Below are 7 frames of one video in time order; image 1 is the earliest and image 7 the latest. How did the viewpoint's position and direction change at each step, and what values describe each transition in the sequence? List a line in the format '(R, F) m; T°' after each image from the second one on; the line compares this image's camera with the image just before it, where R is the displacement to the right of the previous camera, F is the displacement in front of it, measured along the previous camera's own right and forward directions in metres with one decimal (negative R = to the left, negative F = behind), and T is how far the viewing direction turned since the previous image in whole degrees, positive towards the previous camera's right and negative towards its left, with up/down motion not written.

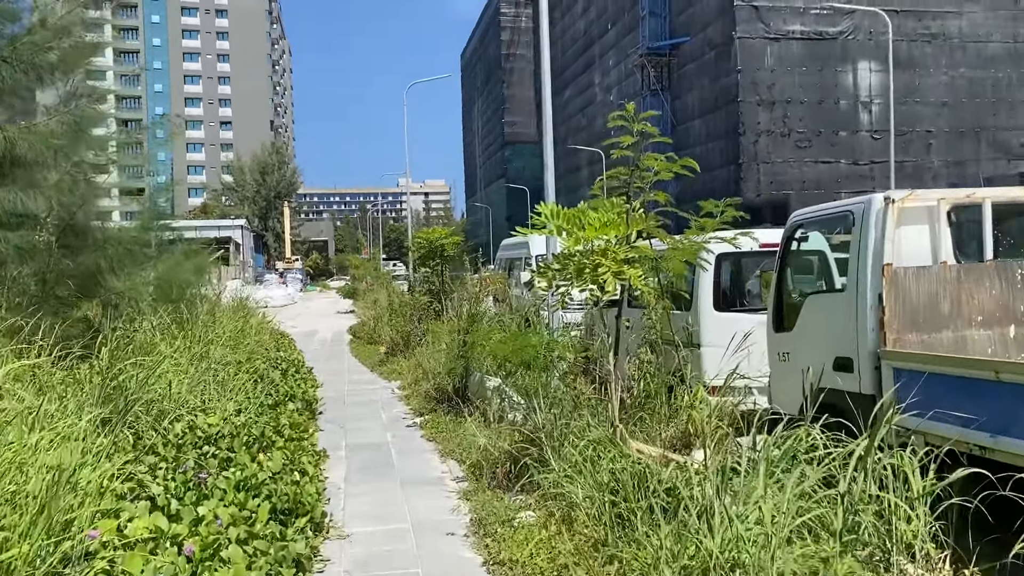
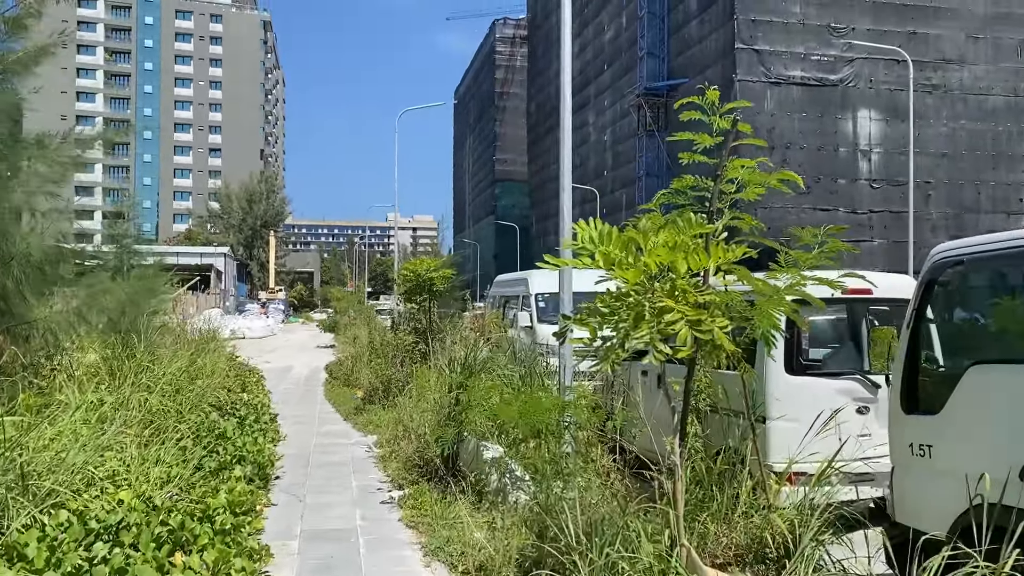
(-0.1, +1.3) m; +1°
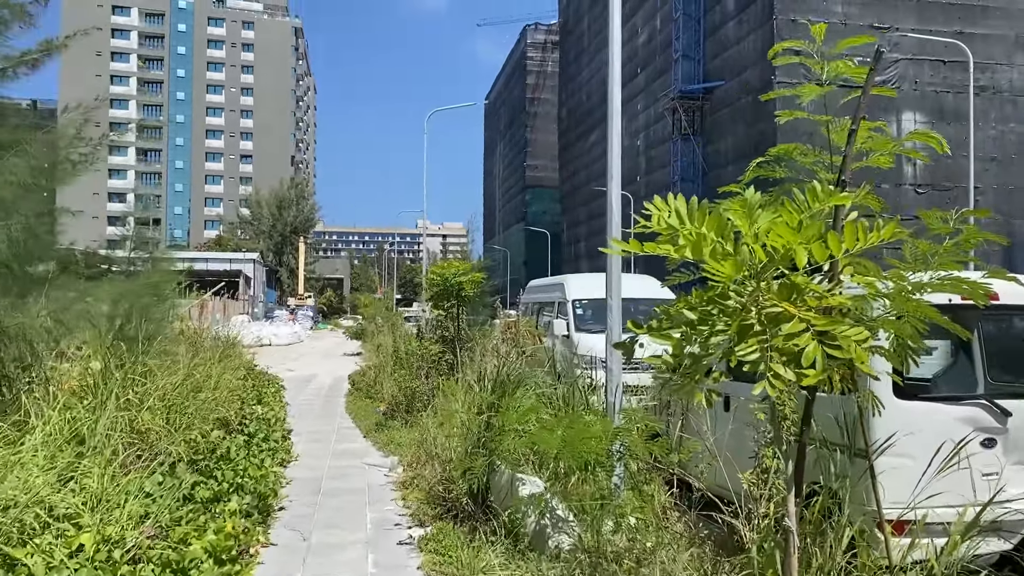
(-0.1, +0.8) m; -2°
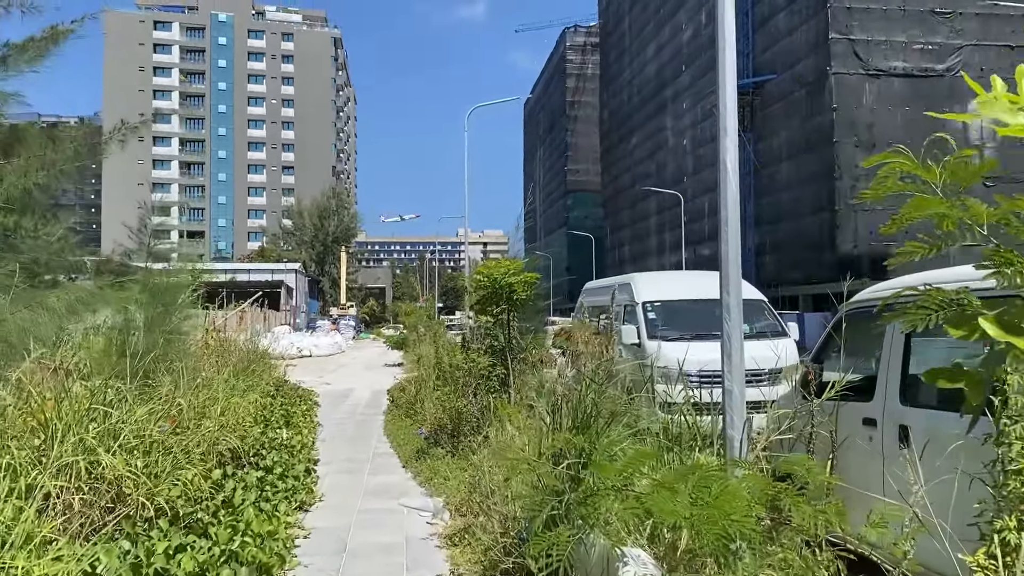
(-0.2, +1.3) m; -3°
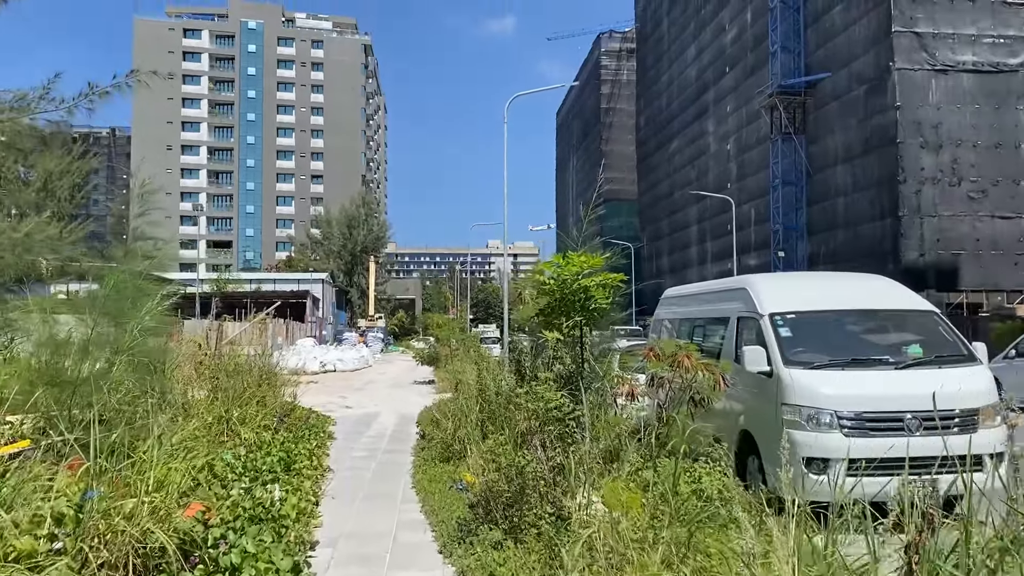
(-0.3, +2.2) m; -2°
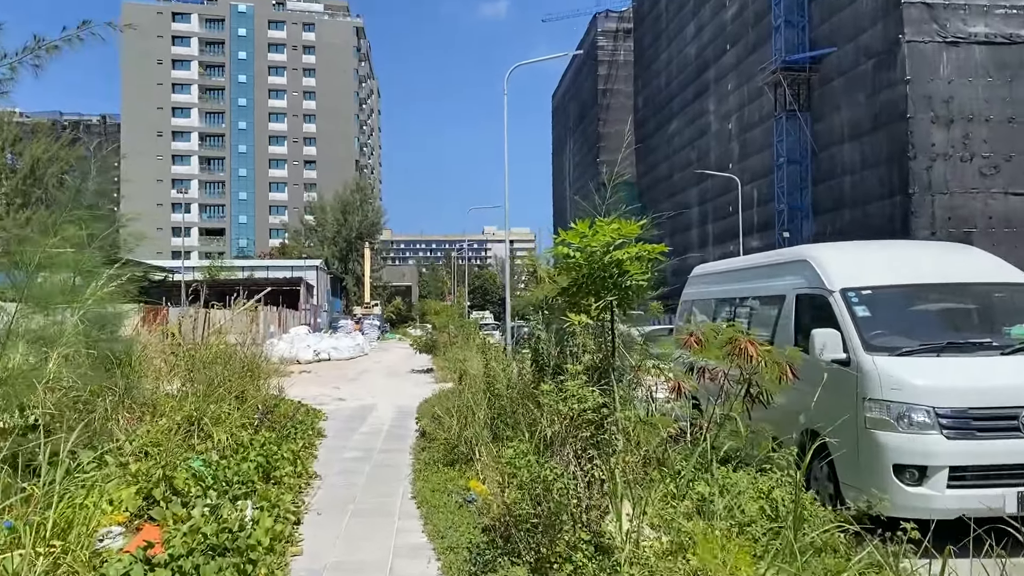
(-0.1, +1.0) m; 0°
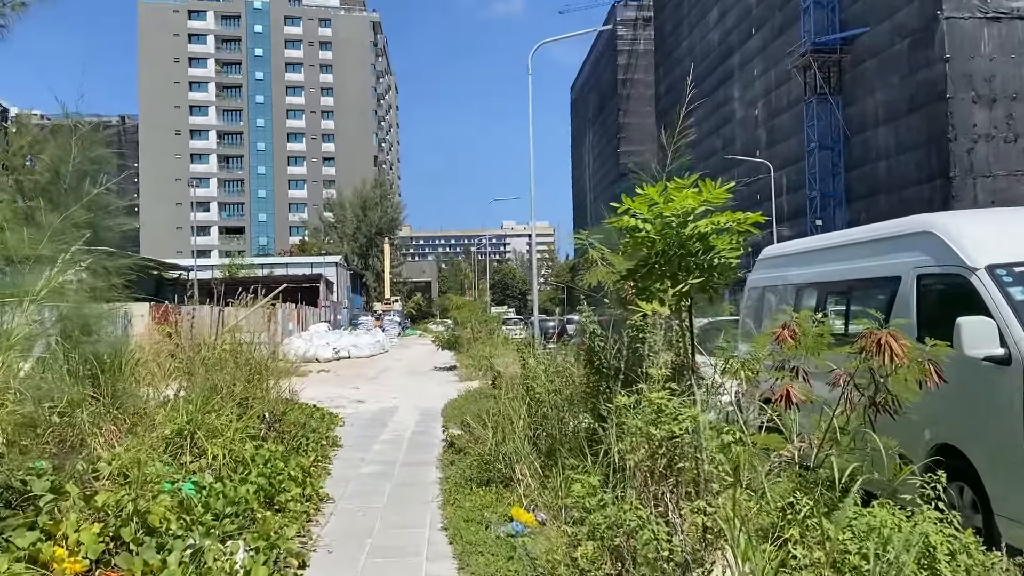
(-0.2, +1.0) m; -1°
